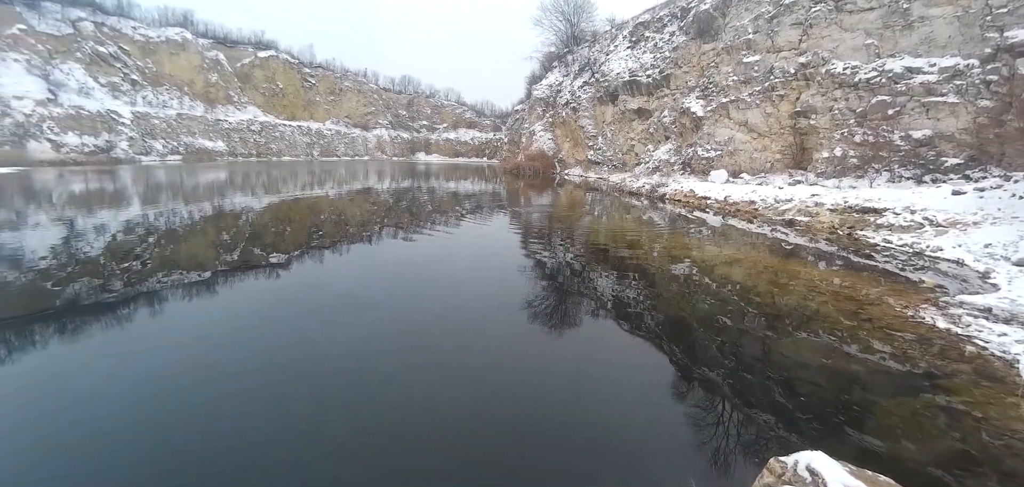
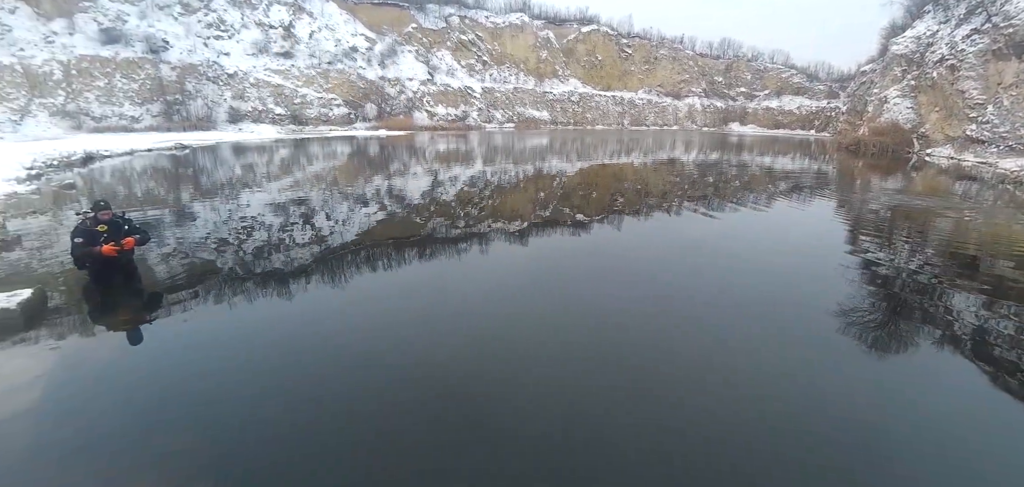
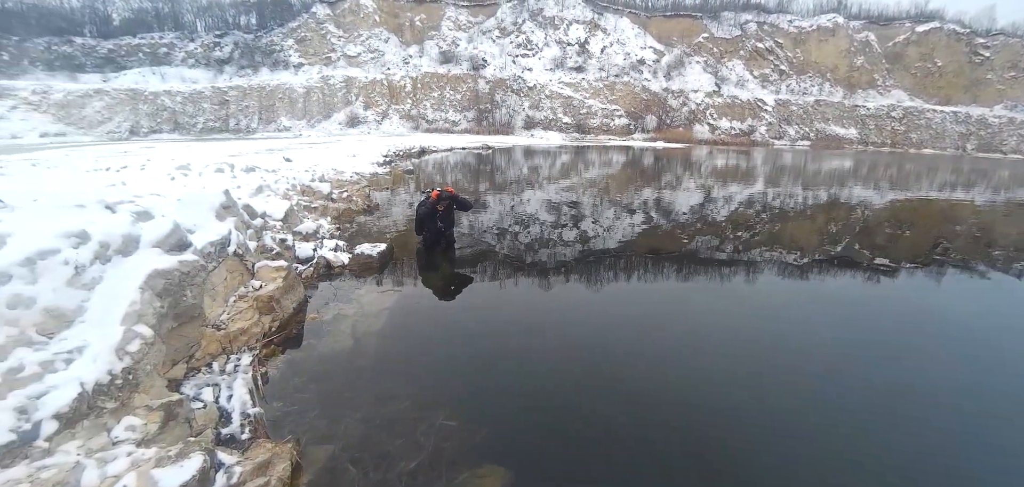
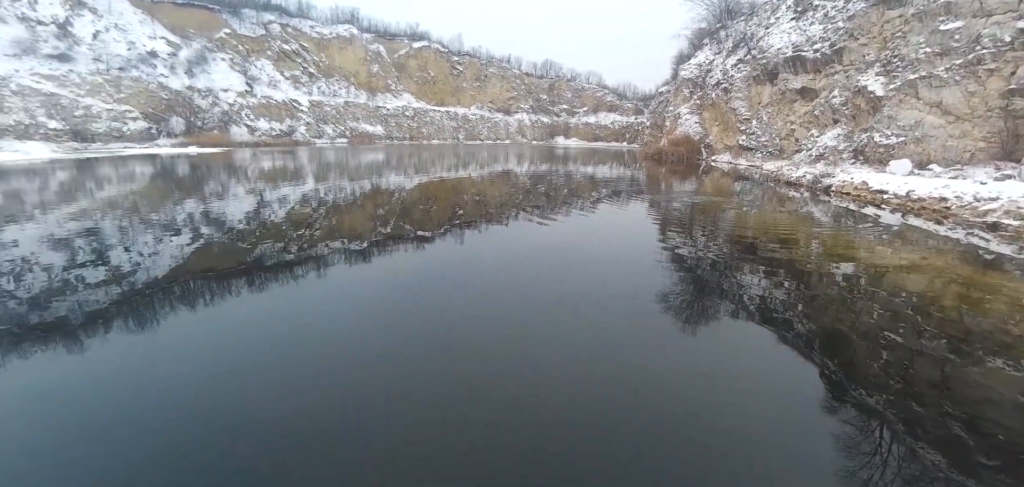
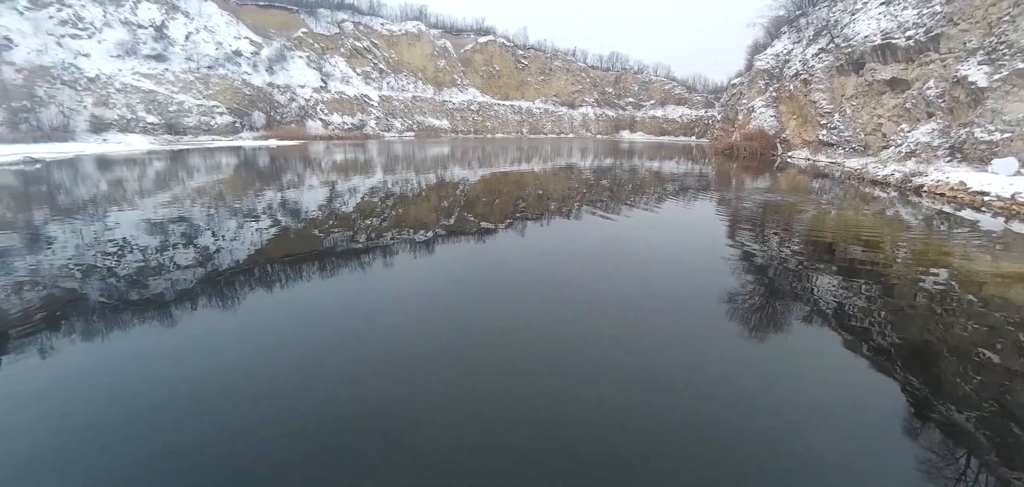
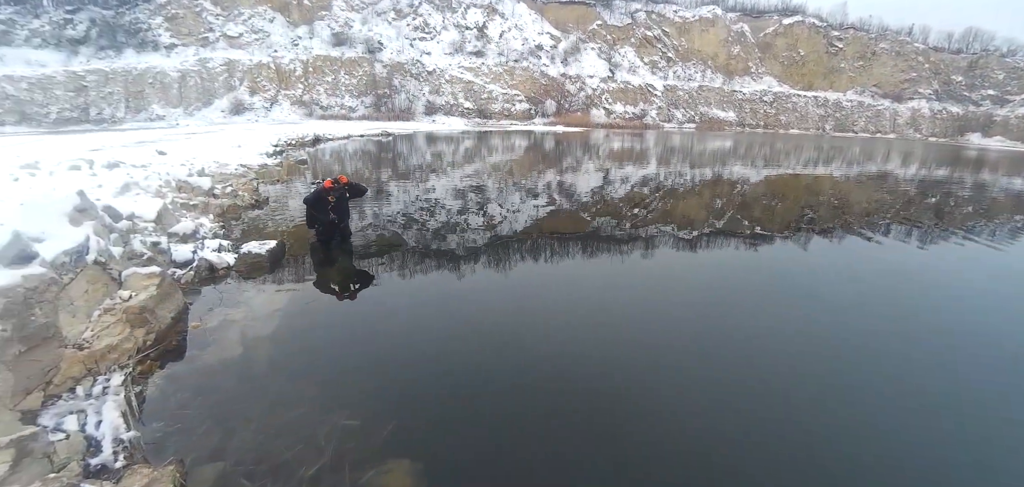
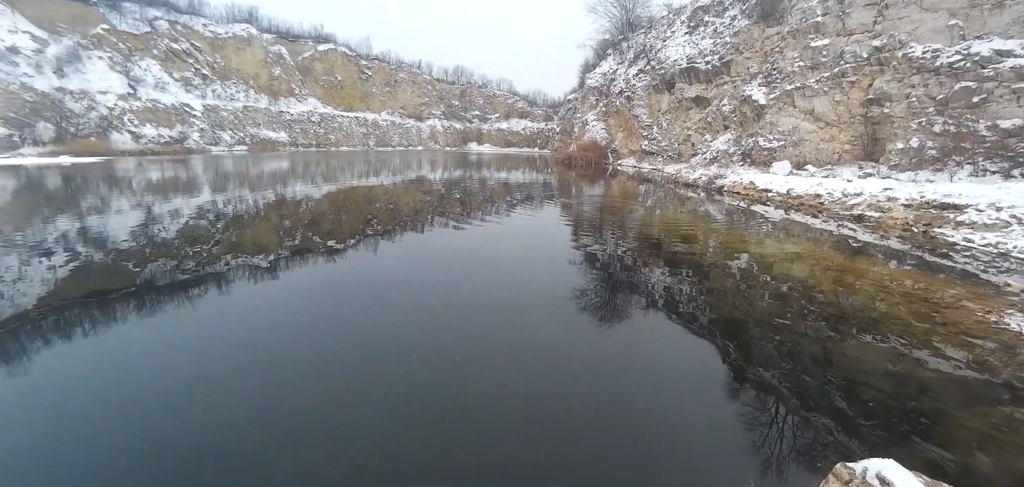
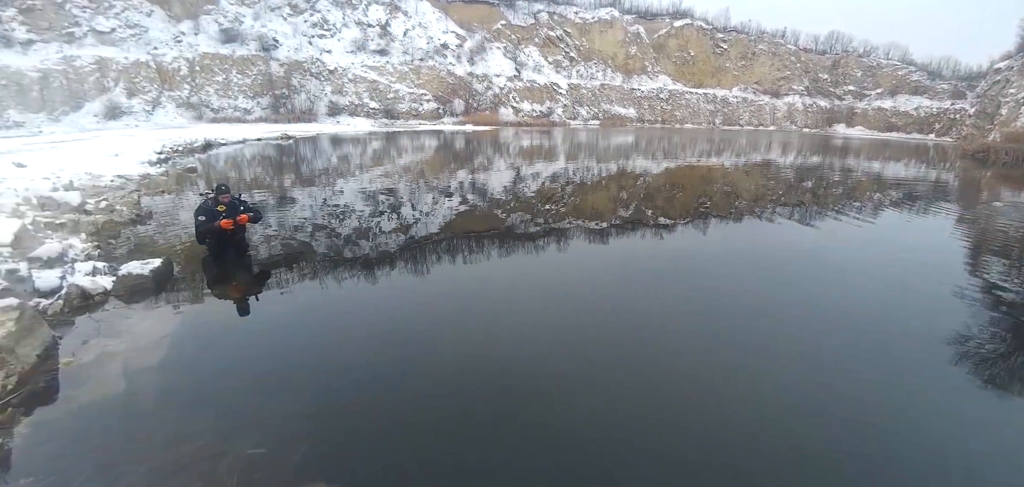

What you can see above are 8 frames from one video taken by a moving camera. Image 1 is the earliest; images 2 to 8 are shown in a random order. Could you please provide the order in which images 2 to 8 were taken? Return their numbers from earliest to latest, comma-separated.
7, 4, 5, 2, 8, 6, 3
